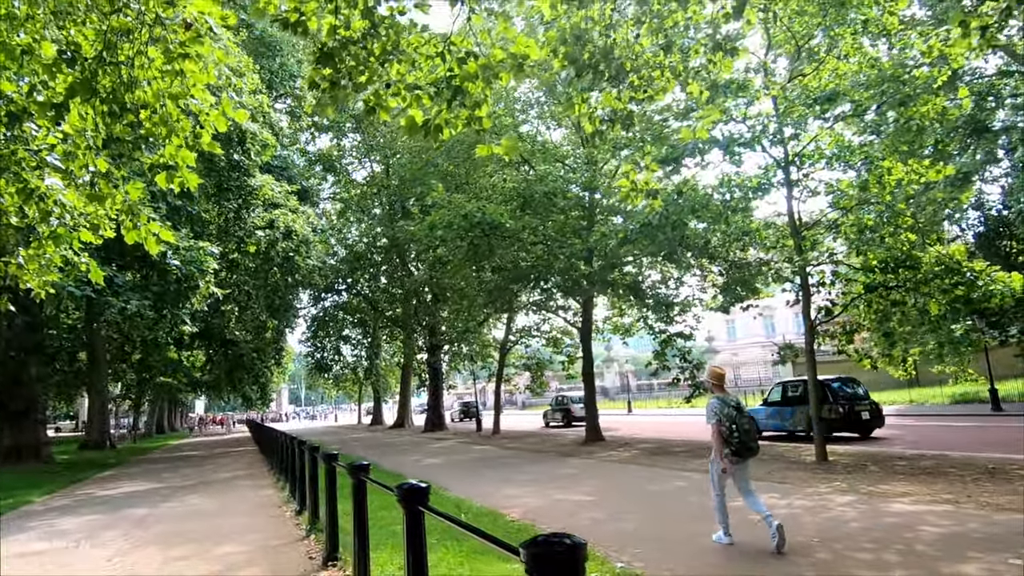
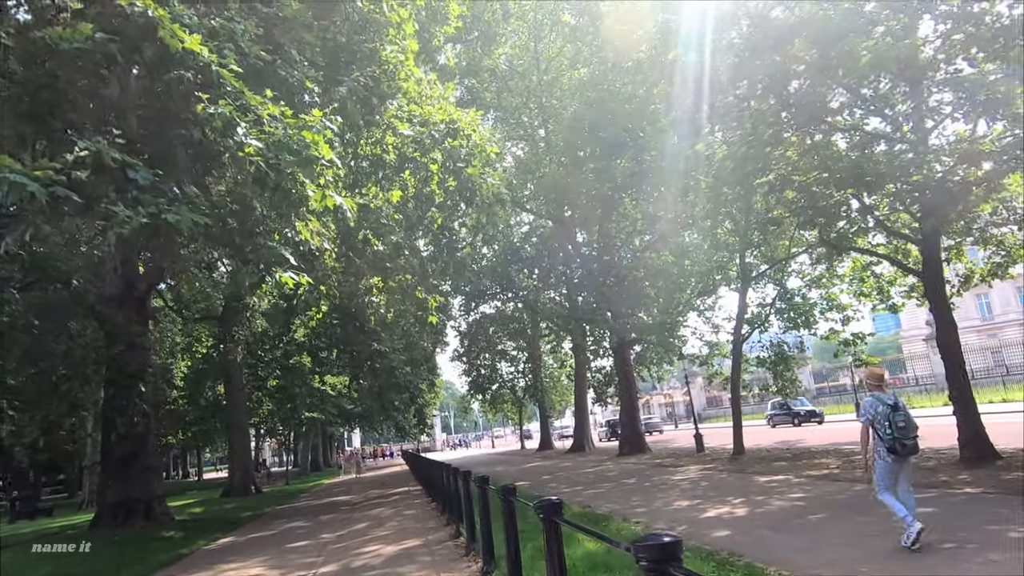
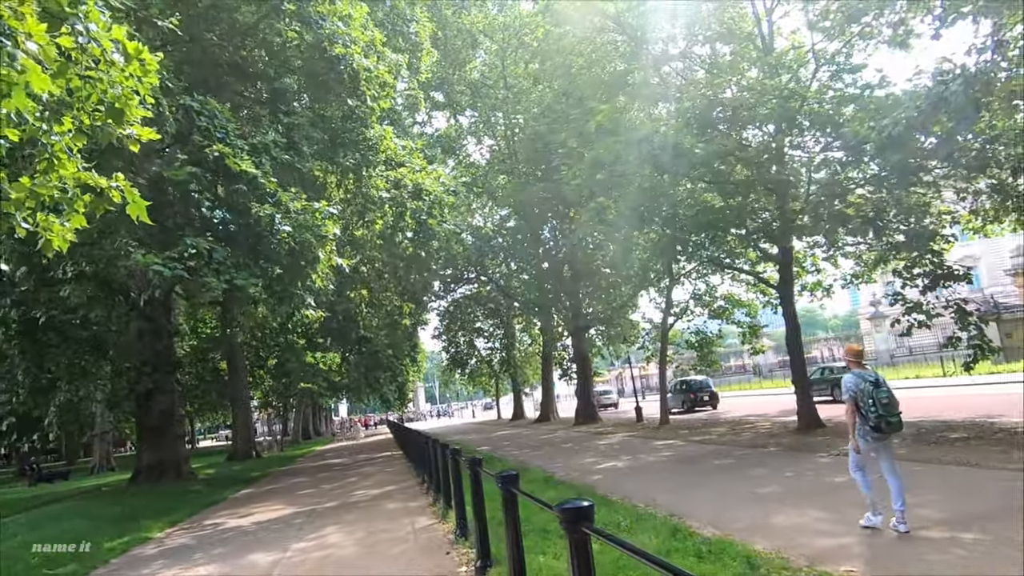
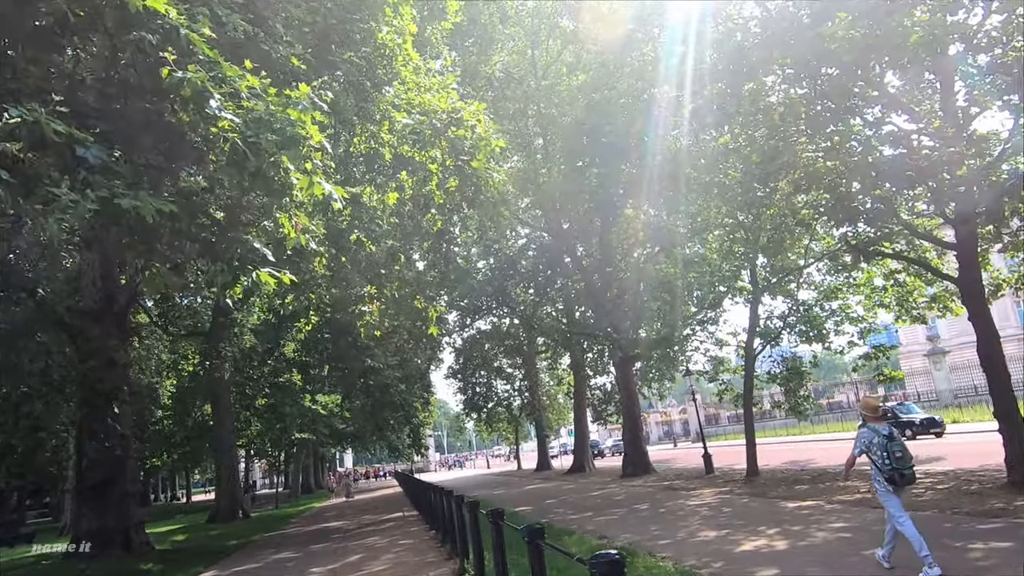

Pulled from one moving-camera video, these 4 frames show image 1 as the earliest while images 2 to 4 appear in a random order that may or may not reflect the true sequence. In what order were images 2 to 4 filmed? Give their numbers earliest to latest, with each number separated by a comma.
3, 2, 4
